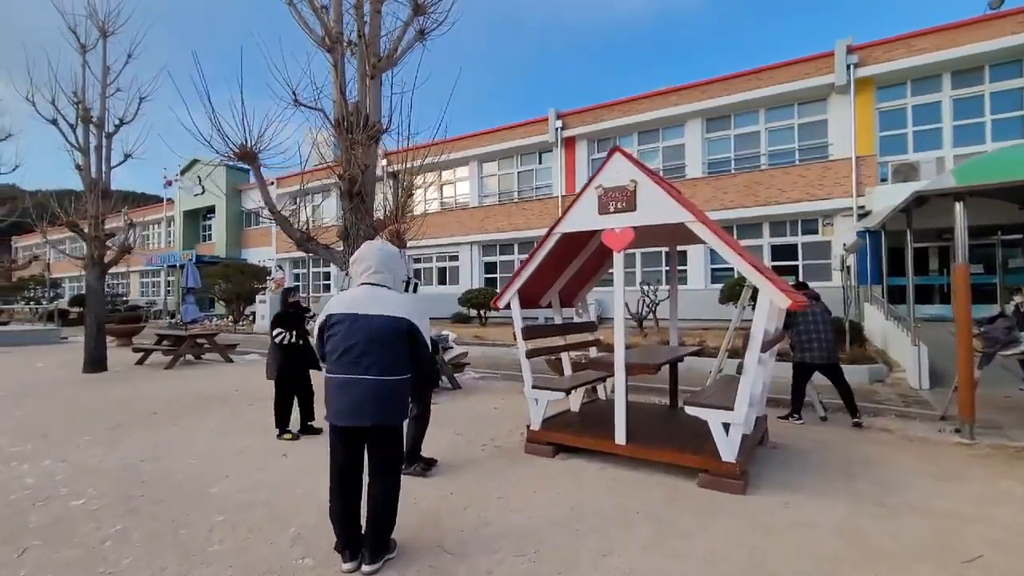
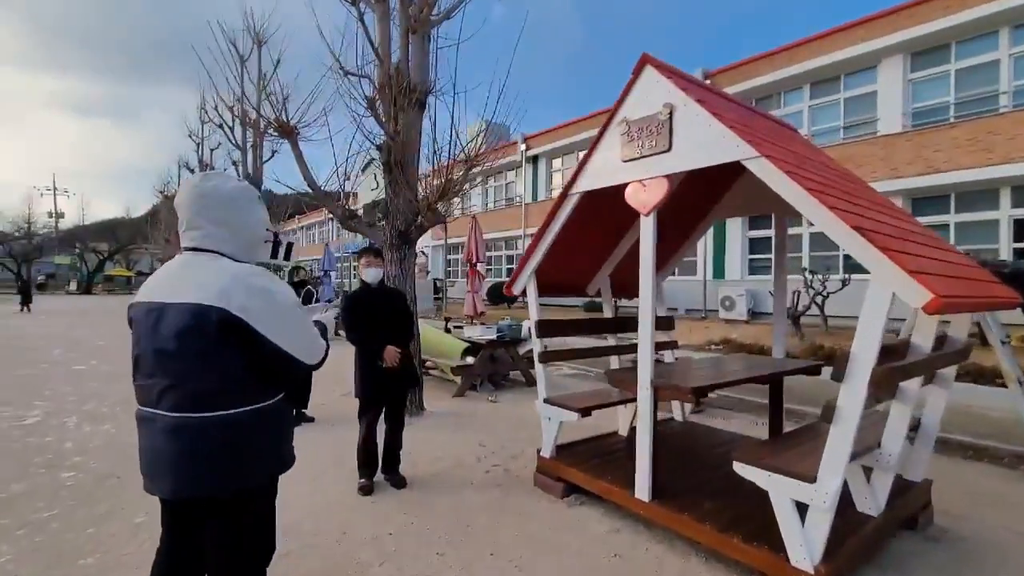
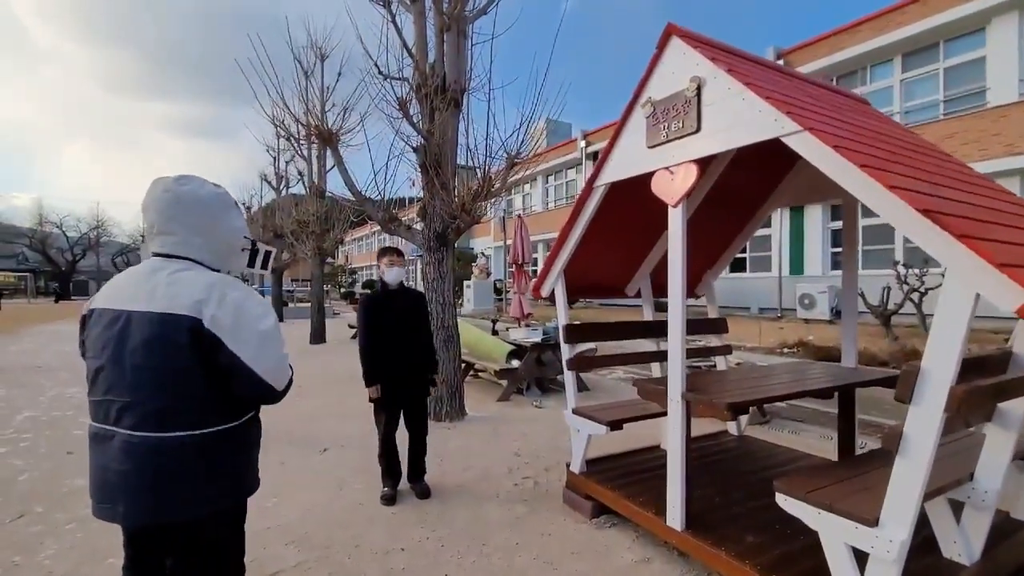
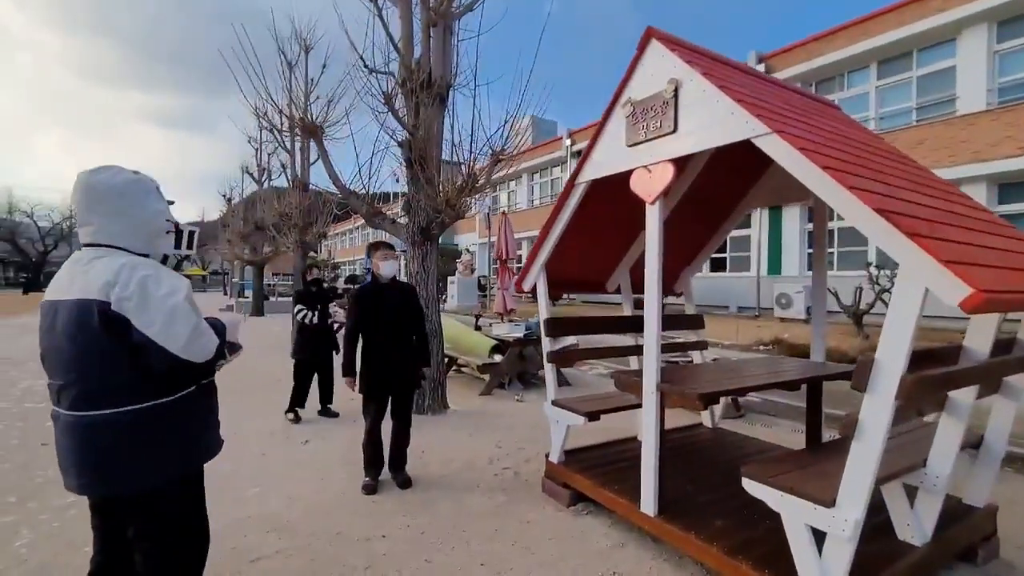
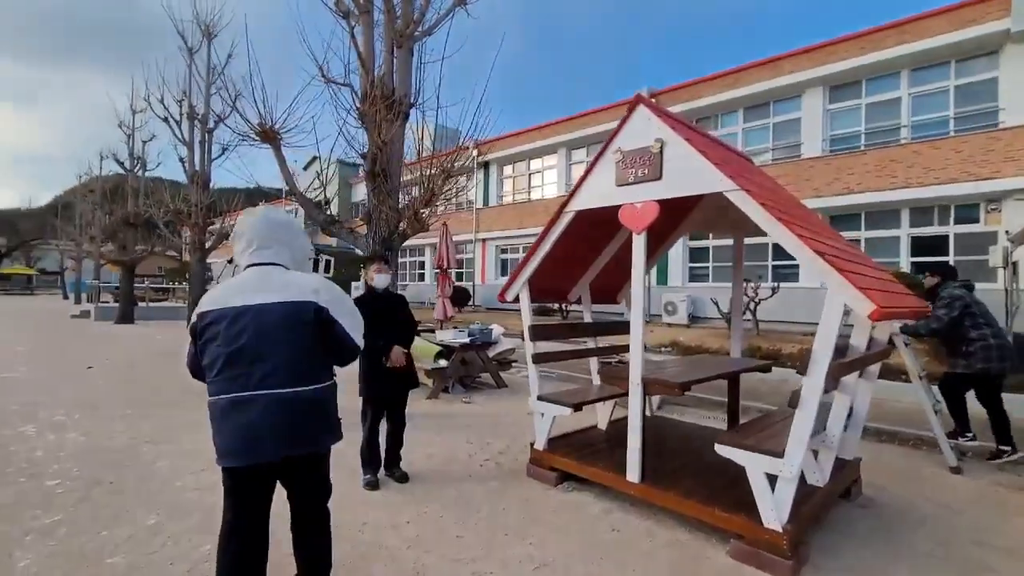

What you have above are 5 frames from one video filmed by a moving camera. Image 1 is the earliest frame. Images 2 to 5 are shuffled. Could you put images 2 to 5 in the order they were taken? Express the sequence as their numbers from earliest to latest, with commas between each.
5, 2, 4, 3
